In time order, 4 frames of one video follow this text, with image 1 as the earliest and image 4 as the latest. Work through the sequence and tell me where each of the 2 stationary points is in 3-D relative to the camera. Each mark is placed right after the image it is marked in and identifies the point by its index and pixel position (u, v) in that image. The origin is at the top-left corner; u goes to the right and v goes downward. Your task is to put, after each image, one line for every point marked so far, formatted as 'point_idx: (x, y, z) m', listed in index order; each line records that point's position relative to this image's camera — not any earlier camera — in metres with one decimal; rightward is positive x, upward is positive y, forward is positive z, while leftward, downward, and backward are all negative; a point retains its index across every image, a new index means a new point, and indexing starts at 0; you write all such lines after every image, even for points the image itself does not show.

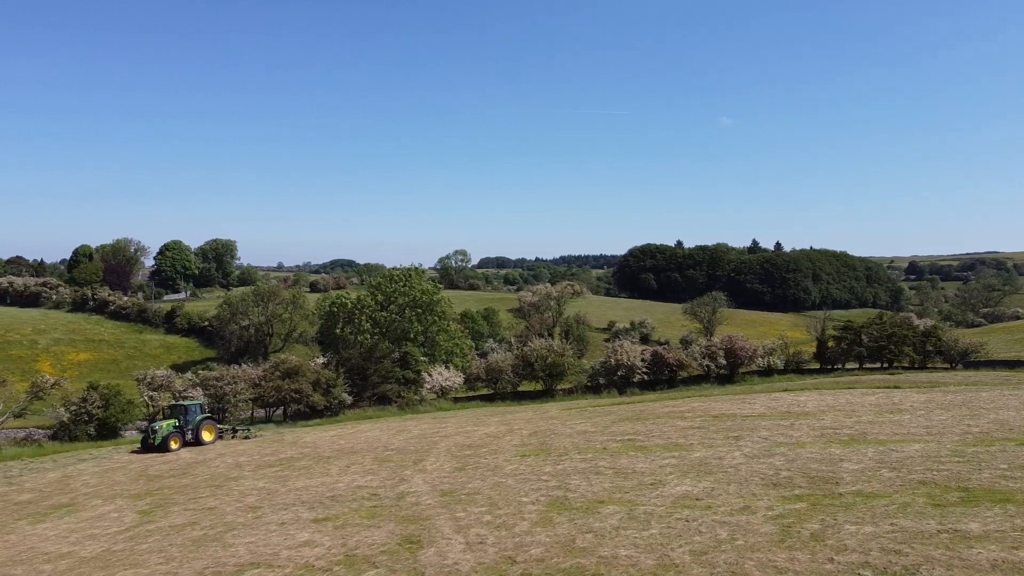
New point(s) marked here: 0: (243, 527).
0: (-4.2, -3.7, +12.6) m
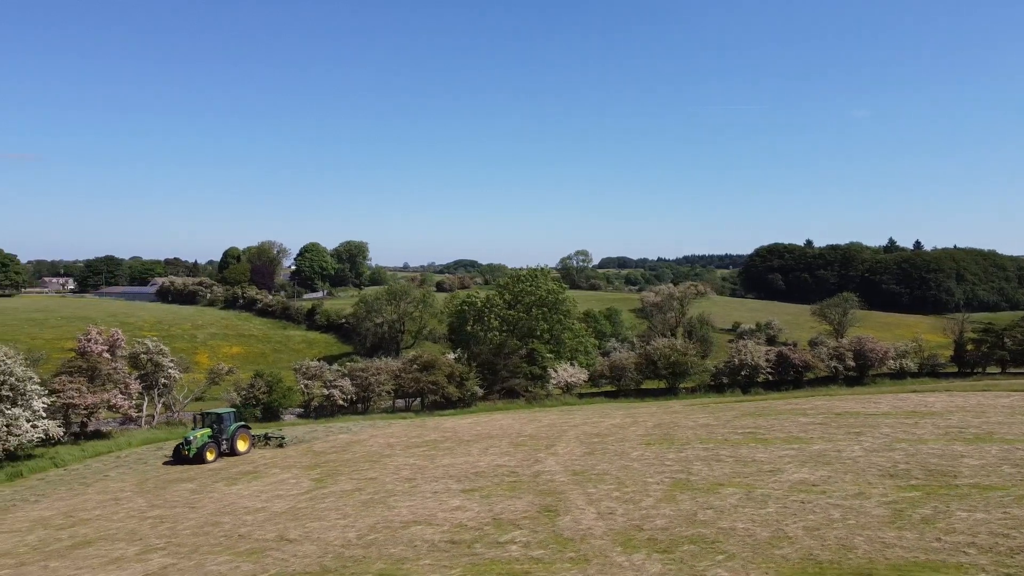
0: (-2.0, -3.7, +14.5) m
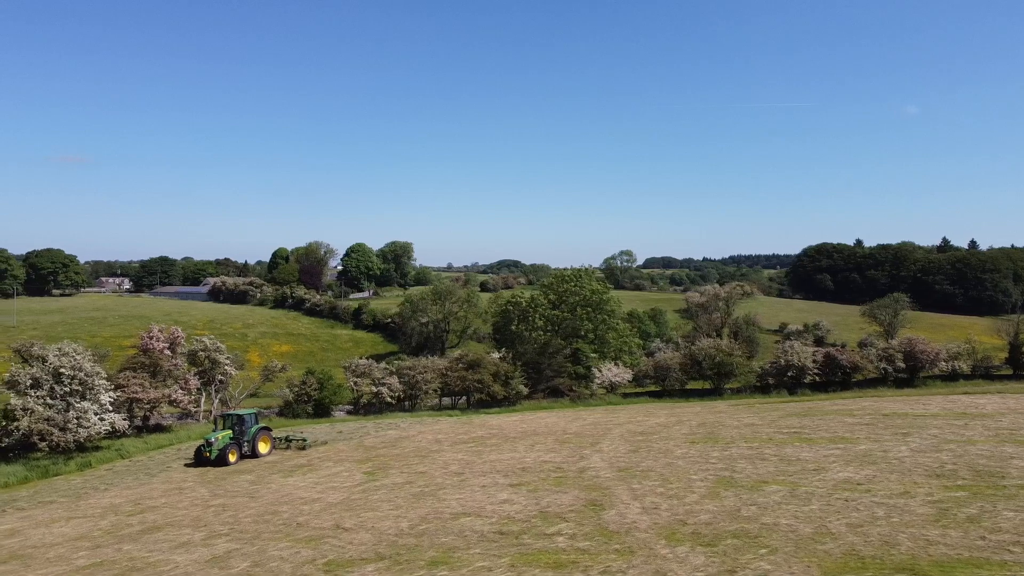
0: (-1.1, -3.7, +15.0) m
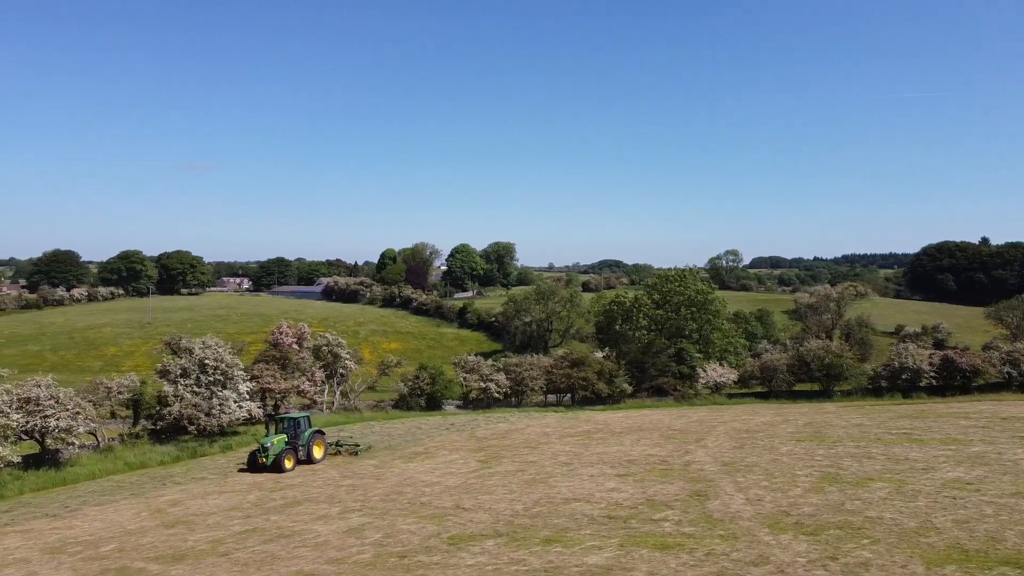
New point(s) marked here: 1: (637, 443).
0: (+1.0, -3.7, +15.8) m
1: (+3.0, -3.8, +19.4) m
